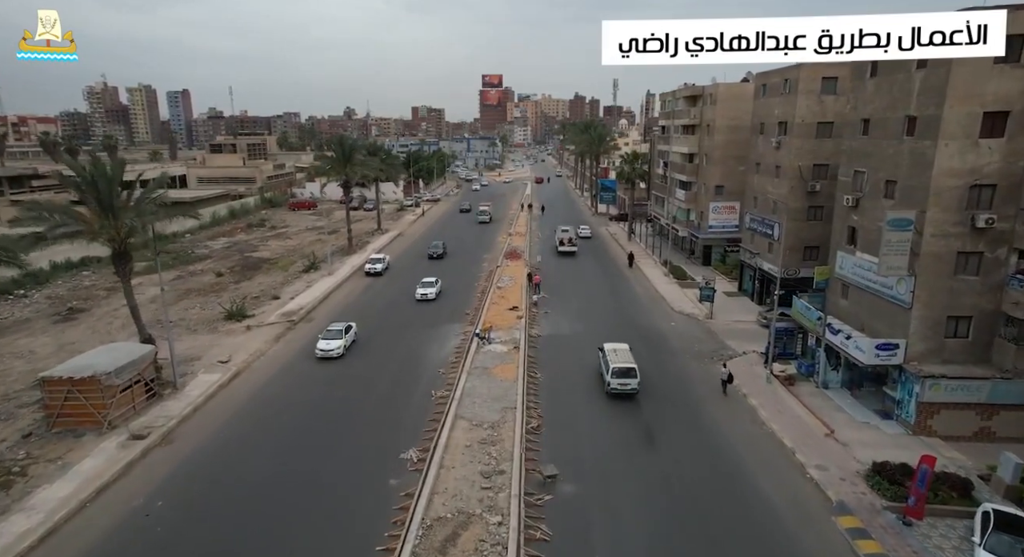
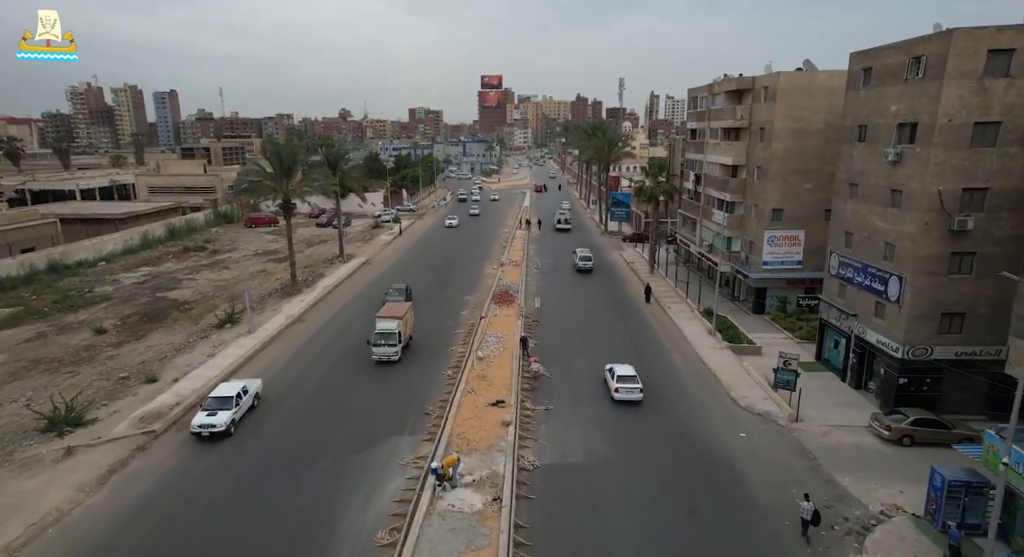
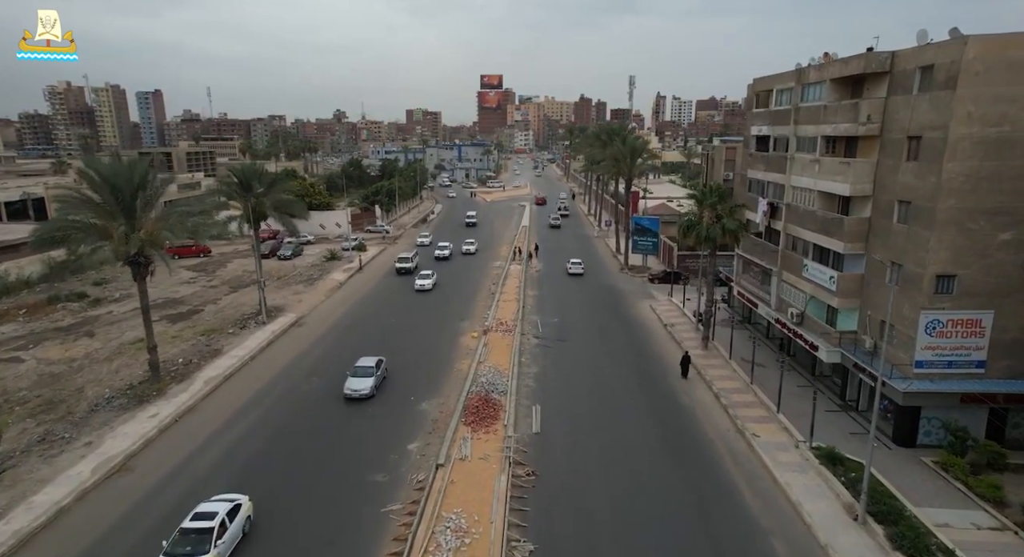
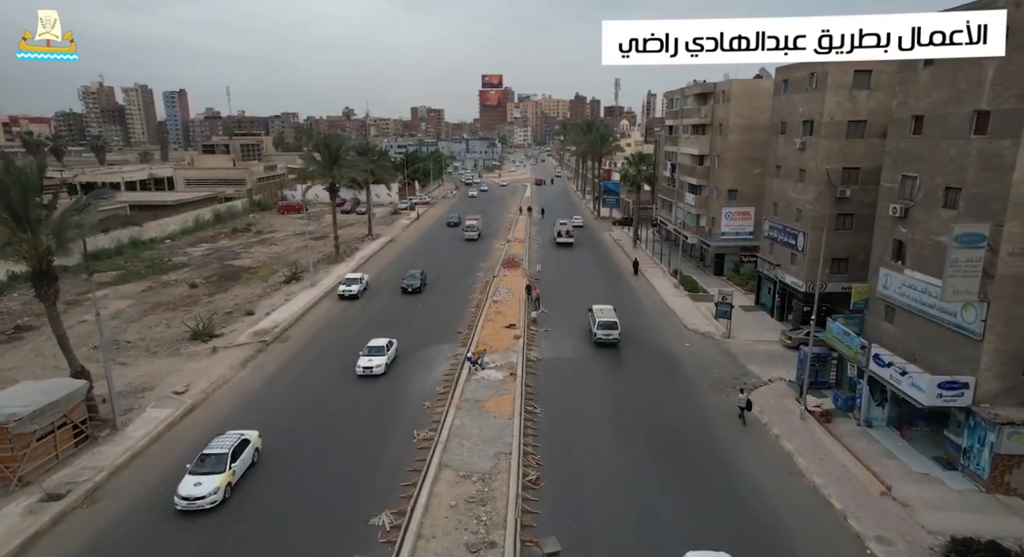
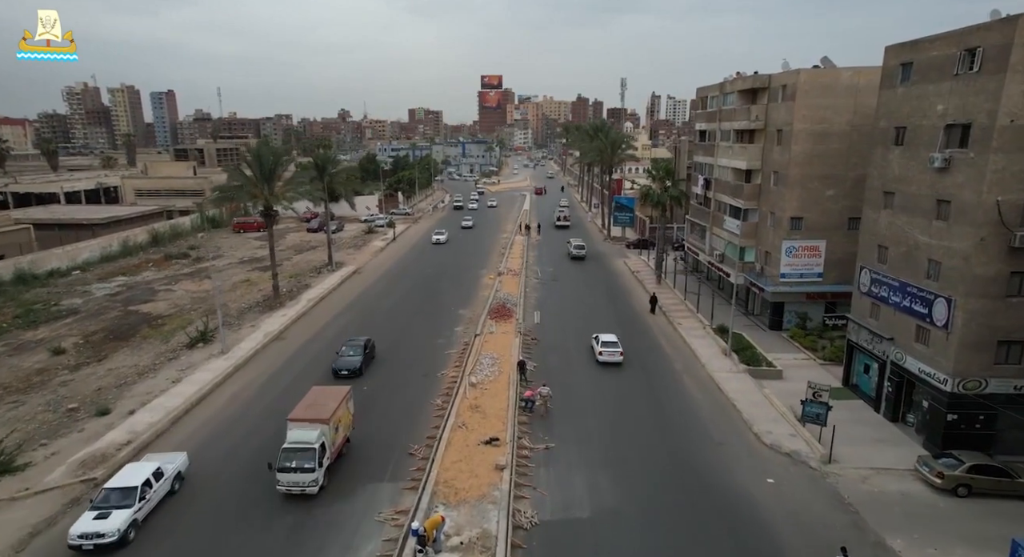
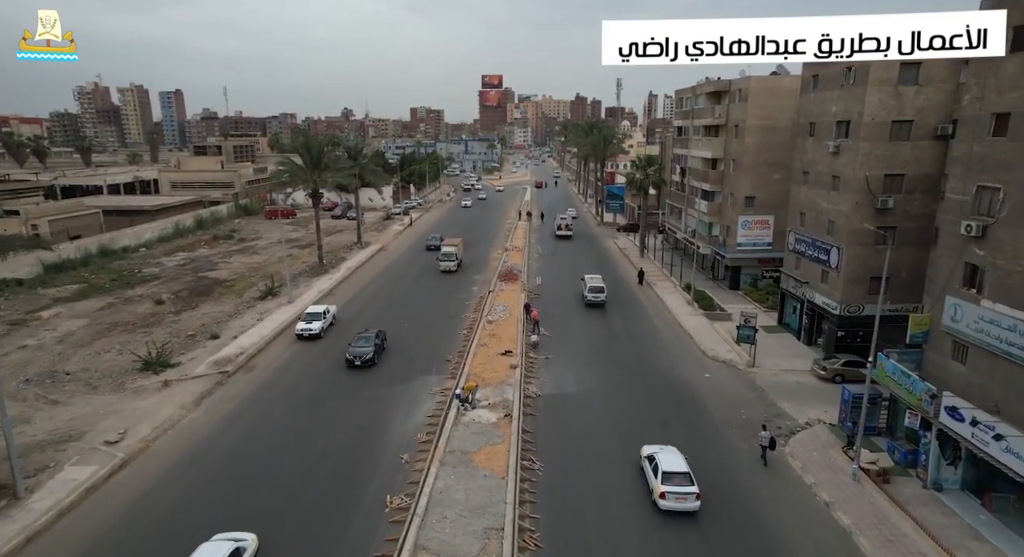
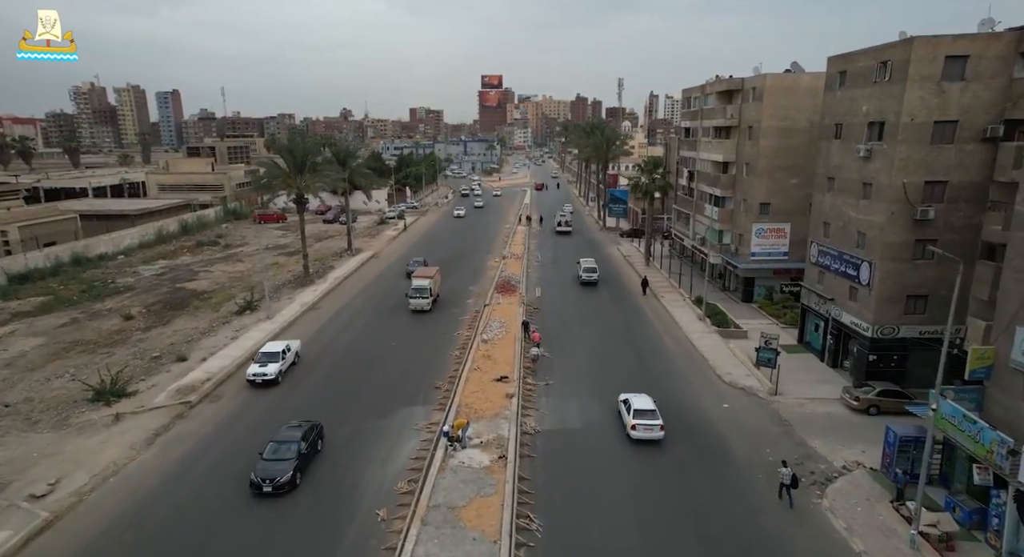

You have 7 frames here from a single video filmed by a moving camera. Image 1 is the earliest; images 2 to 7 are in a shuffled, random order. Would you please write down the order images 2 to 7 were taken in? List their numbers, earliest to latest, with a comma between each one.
4, 6, 7, 2, 5, 3
